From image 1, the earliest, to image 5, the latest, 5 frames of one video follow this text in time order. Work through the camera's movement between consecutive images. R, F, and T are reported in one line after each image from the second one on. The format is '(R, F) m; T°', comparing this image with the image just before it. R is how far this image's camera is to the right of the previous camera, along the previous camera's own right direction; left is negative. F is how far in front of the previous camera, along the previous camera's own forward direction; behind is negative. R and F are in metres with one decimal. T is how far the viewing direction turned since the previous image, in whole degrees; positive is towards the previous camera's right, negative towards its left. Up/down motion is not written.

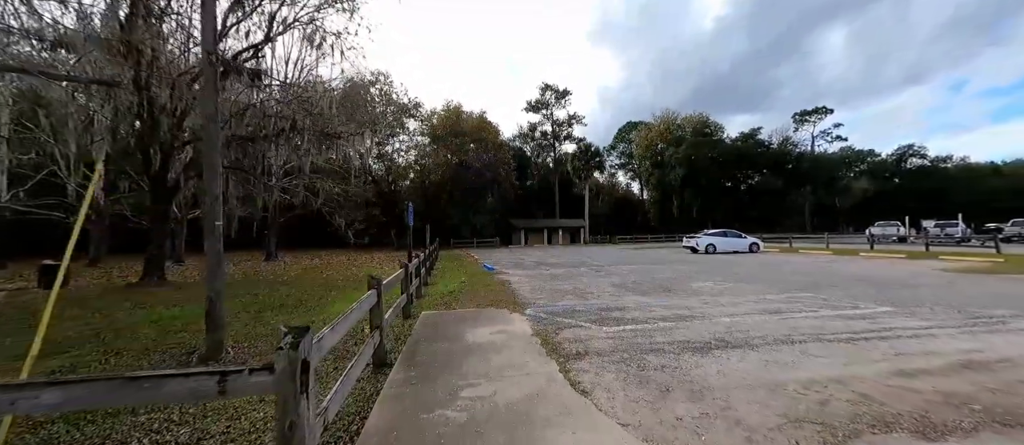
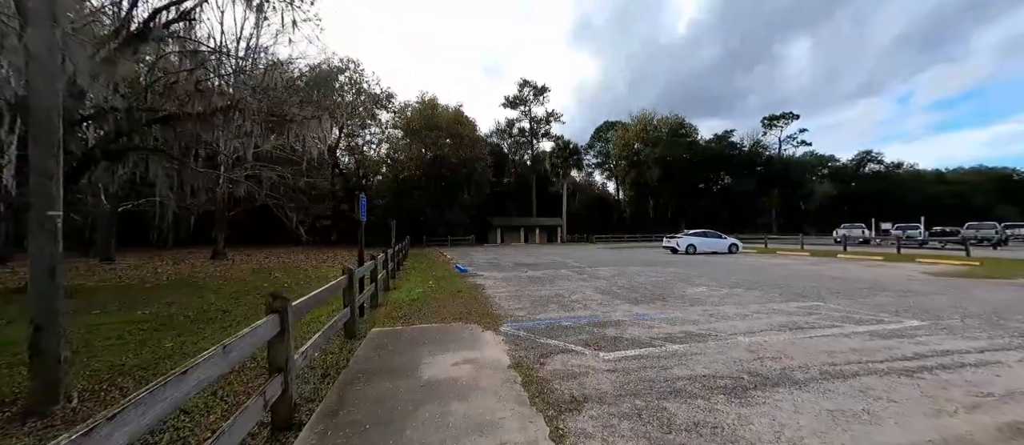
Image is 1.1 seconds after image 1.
(0.0, +1.1) m; +4°
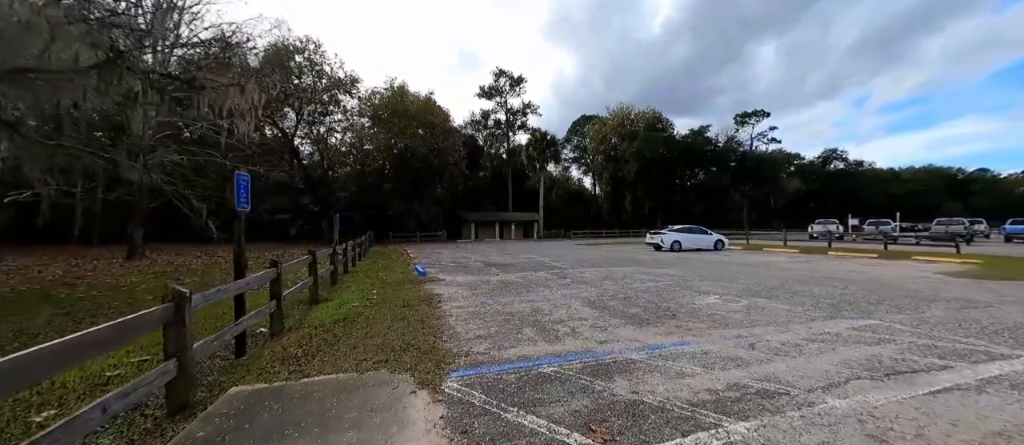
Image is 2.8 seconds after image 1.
(+0.2, +1.9) m; +4°
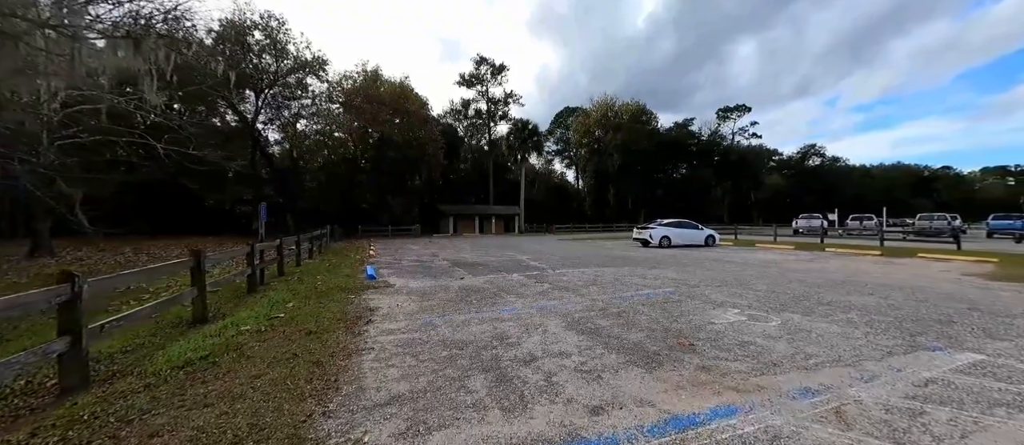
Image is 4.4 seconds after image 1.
(+0.3, +1.7) m; +3°
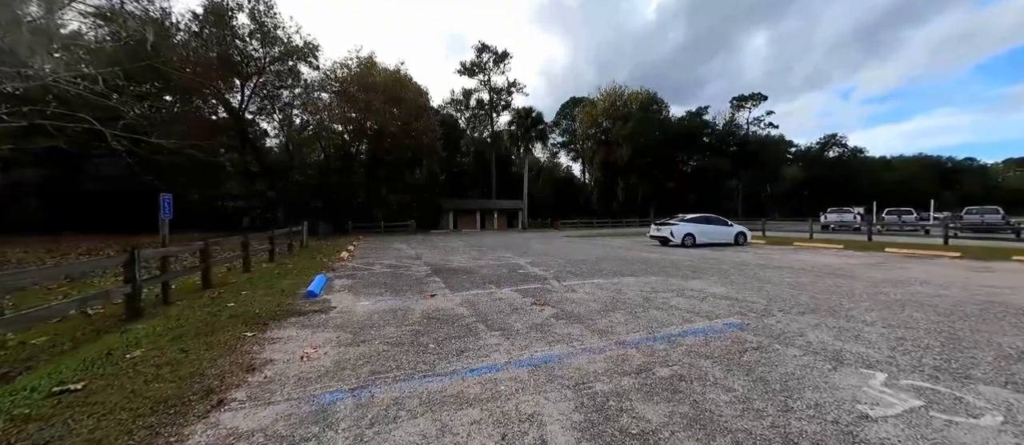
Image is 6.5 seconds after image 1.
(+0.3, +2.2) m; -1°
